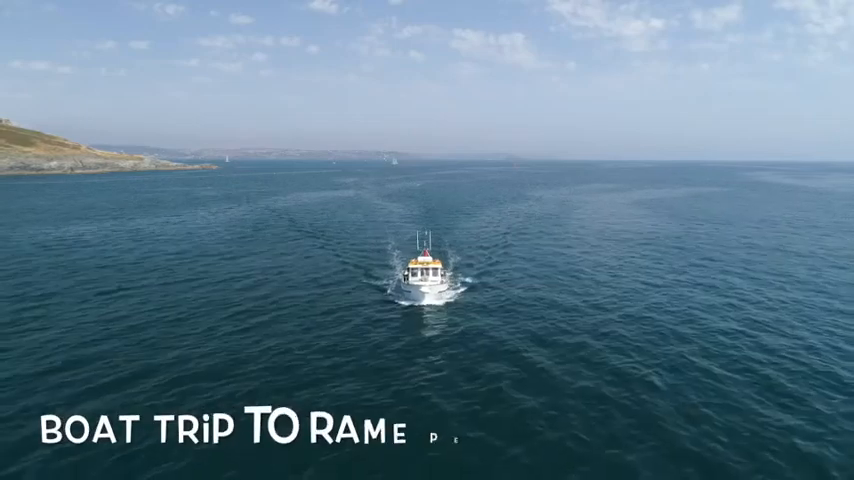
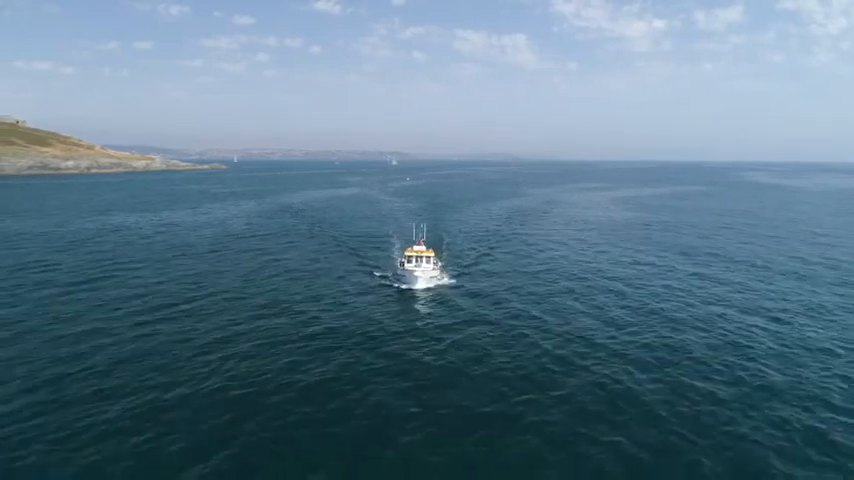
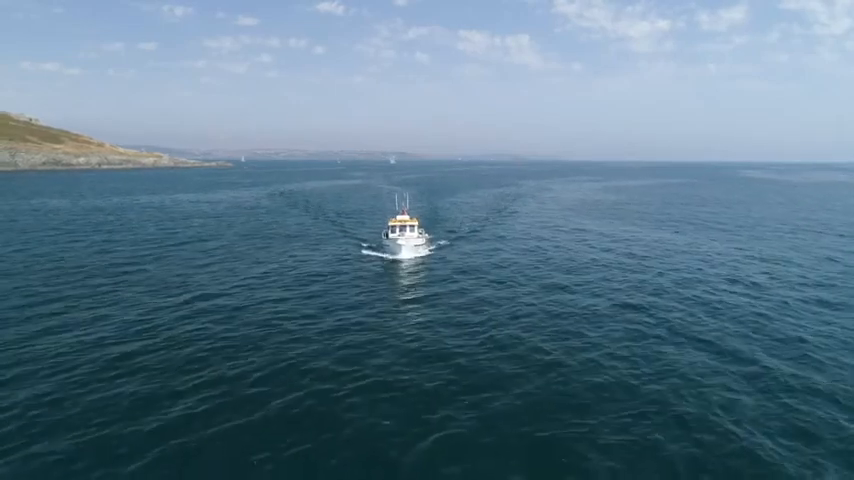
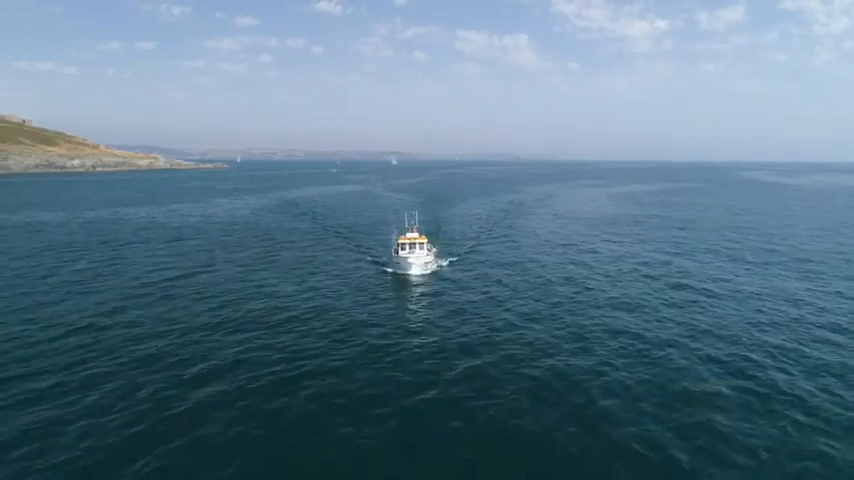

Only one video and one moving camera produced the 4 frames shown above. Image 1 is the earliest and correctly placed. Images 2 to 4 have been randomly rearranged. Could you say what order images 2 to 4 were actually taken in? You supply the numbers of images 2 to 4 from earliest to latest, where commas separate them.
2, 4, 3
